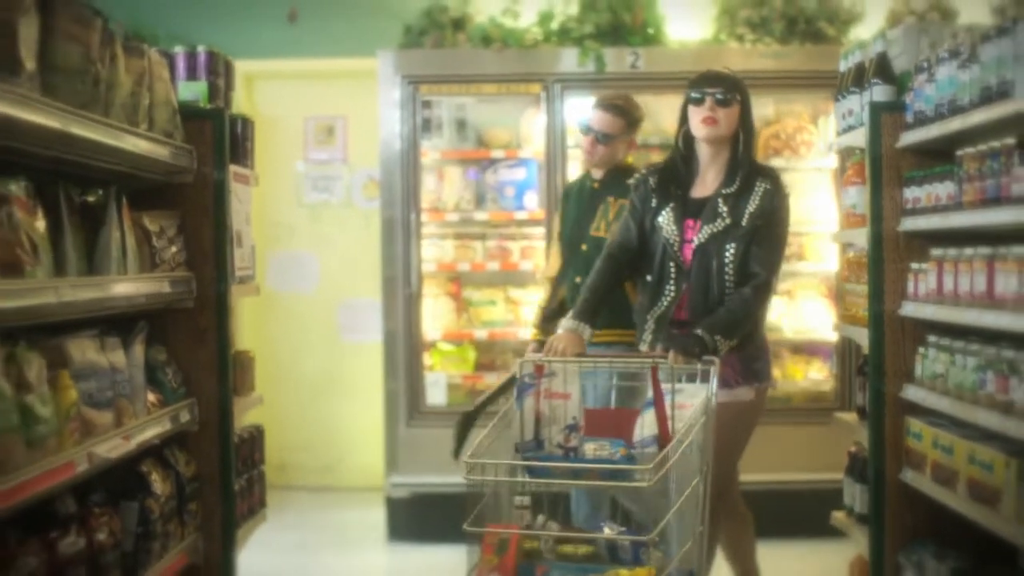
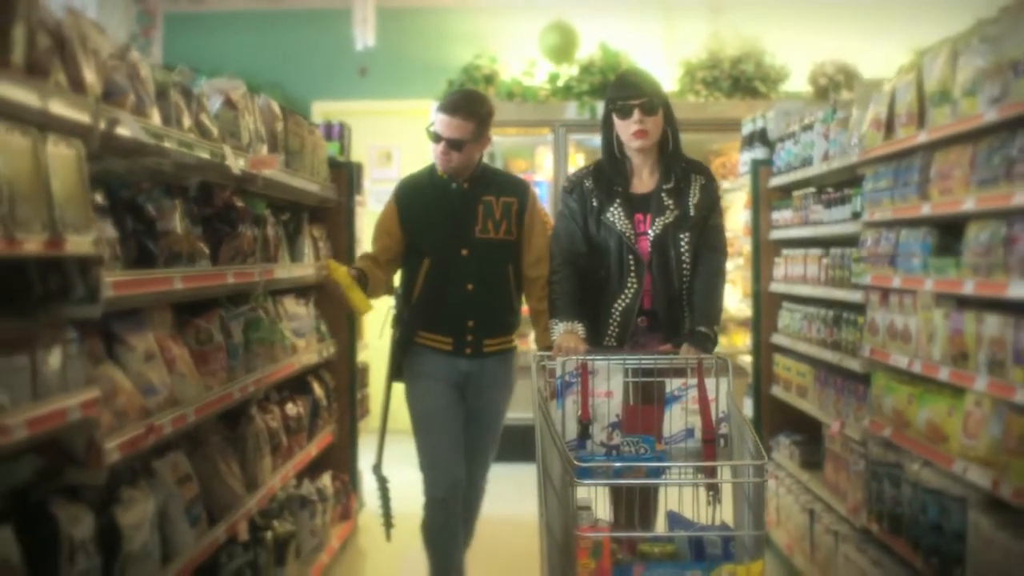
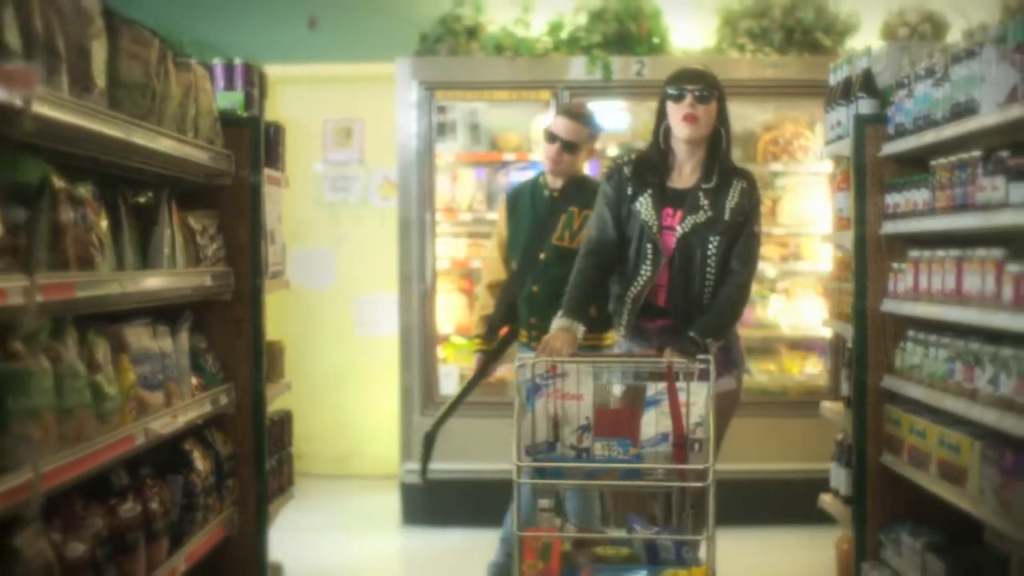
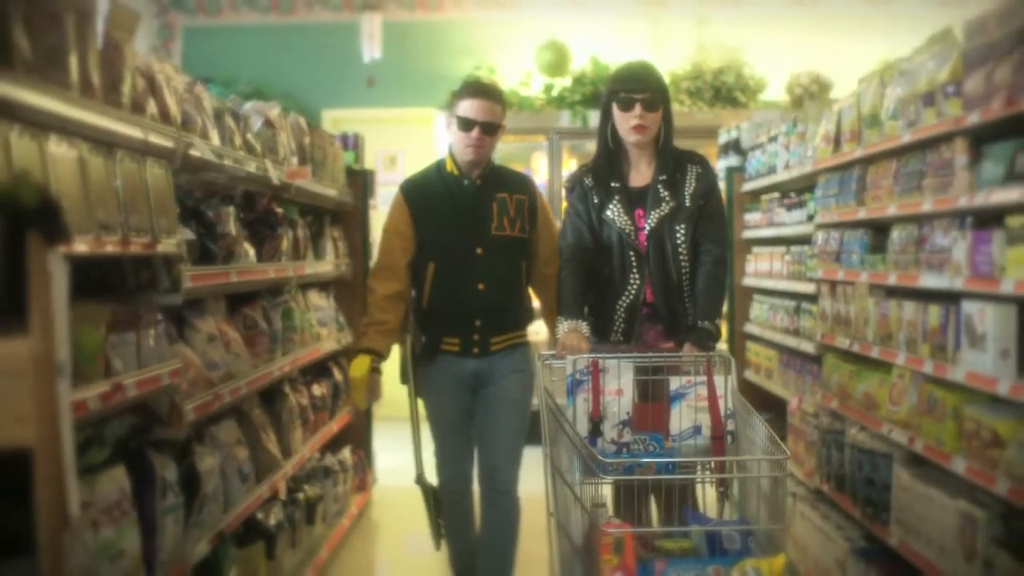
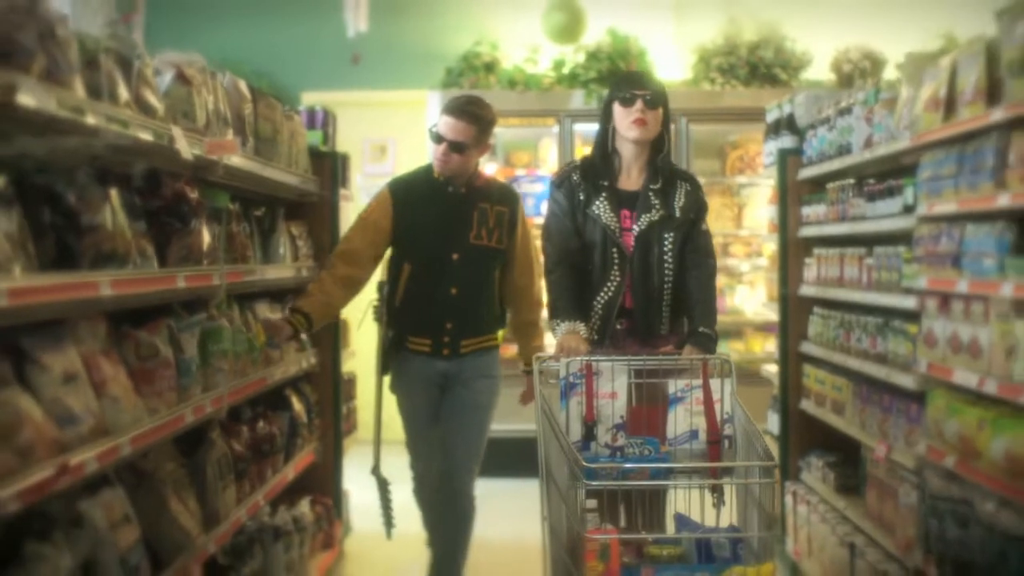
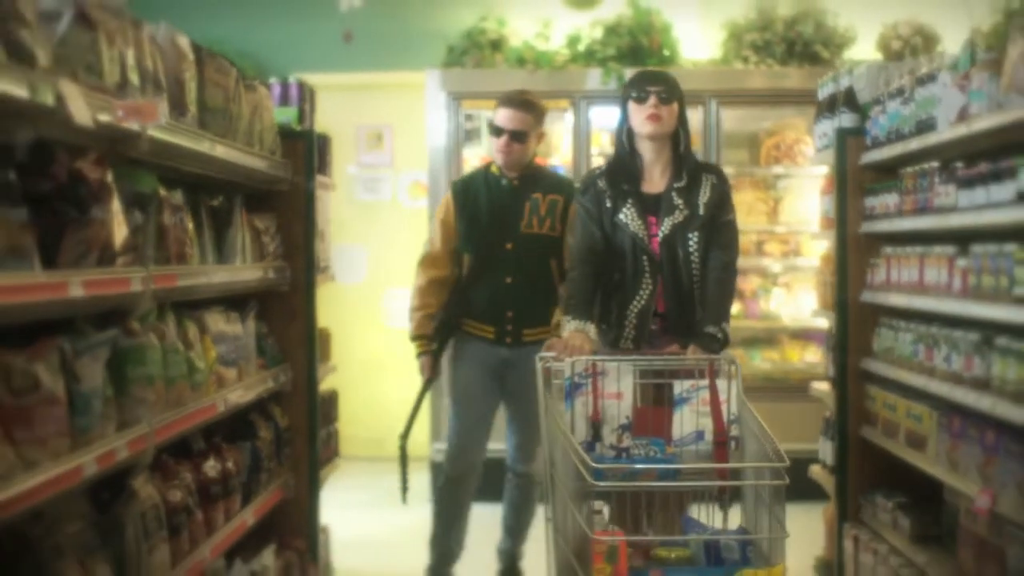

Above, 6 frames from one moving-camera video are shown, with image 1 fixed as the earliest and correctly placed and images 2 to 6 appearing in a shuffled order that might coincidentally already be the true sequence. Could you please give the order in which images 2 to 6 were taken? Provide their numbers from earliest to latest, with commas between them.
3, 6, 5, 2, 4
